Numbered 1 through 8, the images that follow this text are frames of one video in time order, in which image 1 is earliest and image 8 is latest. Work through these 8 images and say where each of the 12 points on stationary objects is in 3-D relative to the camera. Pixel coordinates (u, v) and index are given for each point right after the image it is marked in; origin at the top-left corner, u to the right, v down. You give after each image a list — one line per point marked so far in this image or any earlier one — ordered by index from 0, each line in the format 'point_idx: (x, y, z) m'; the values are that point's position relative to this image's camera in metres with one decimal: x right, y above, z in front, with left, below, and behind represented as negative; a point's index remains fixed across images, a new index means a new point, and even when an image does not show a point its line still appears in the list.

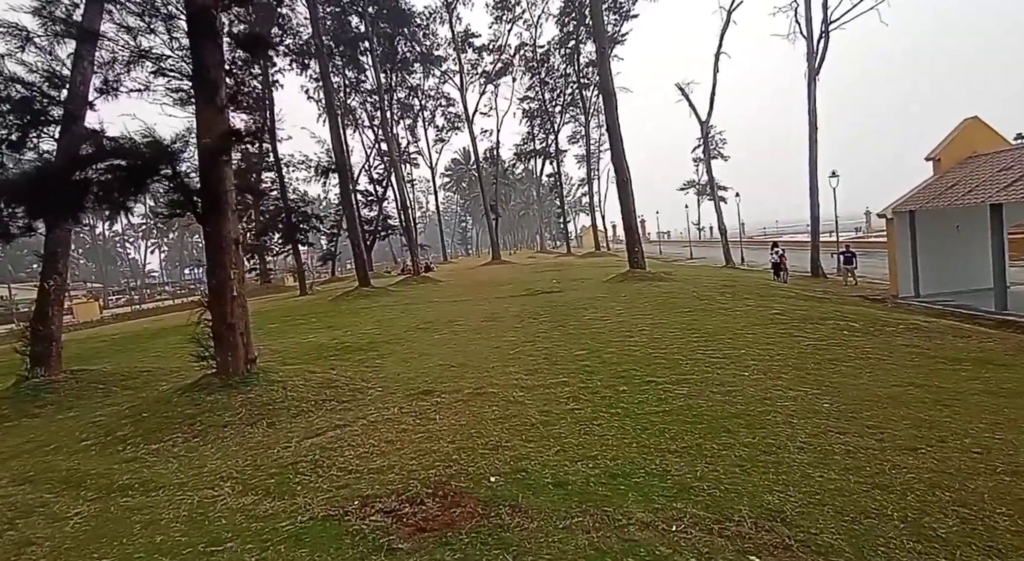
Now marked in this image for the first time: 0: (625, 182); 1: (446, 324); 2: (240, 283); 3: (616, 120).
0: (+3.5, +2.9, +16.7) m
1: (-1.3, -1.0, +11.1) m
2: (-2.9, 0.0, +5.8) m
3: (+3.2, +4.8, +16.8) m
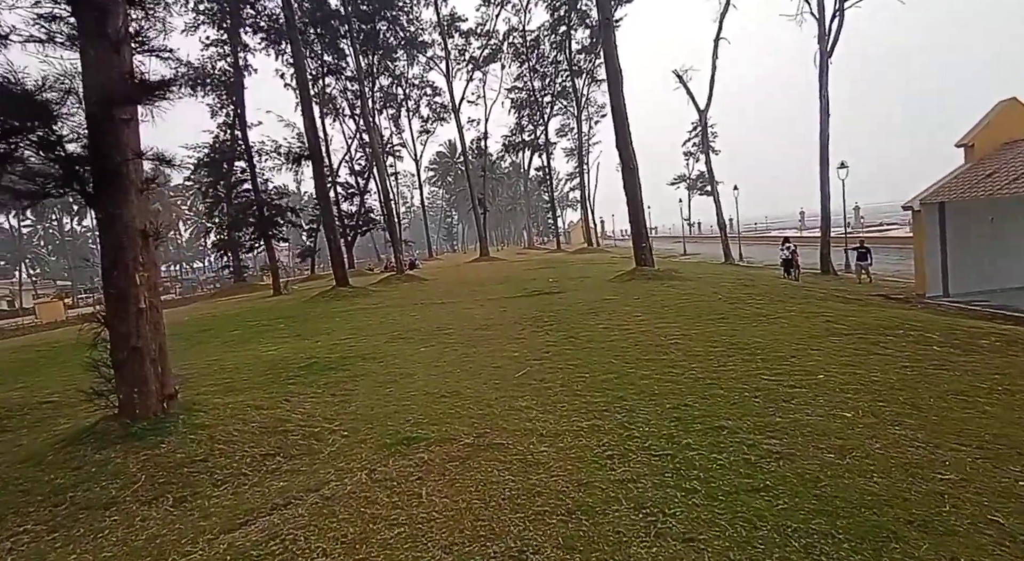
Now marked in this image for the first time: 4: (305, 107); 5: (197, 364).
0: (+3.3, +3.0, +15.2) m
1: (-1.3, -1.0, +9.5) m
2: (-2.8, -0.1, +4.3) m
3: (+3.0, +4.8, +15.3) m
4: (-7.3, +6.1, +19.5) m
5: (-4.7, -1.3, +8.5) m
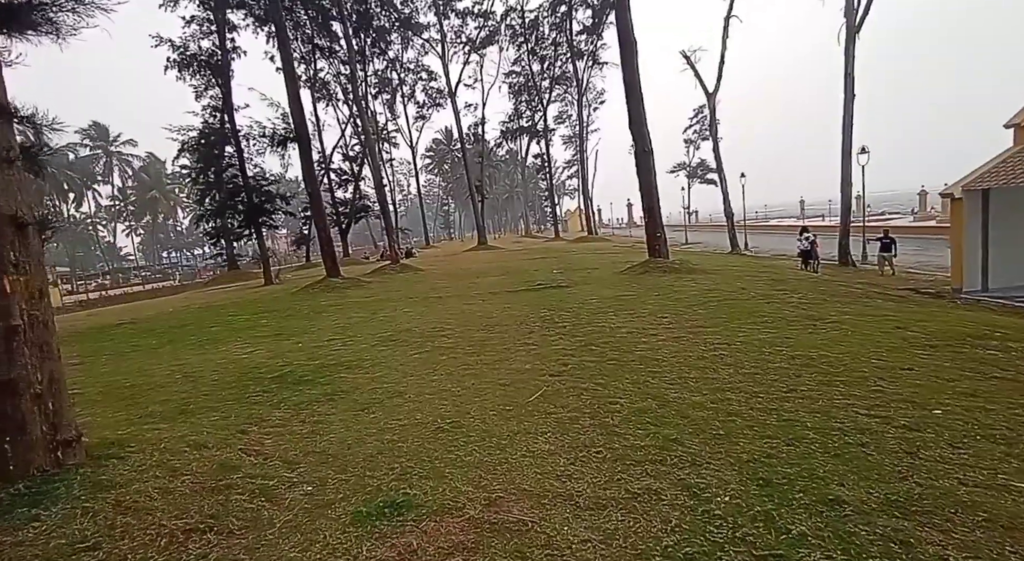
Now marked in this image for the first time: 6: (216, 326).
0: (+3.4, +3.2, +14.1) m
1: (-1.2, -0.9, +8.4) m
2: (-2.7, -0.1, +3.1) m
3: (+3.1, +5.0, +14.1) m
4: (-7.2, +6.4, +18.2) m
5: (-4.6, -1.2, +7.4) m
6: (-6.4, -1.0, +12.0) m
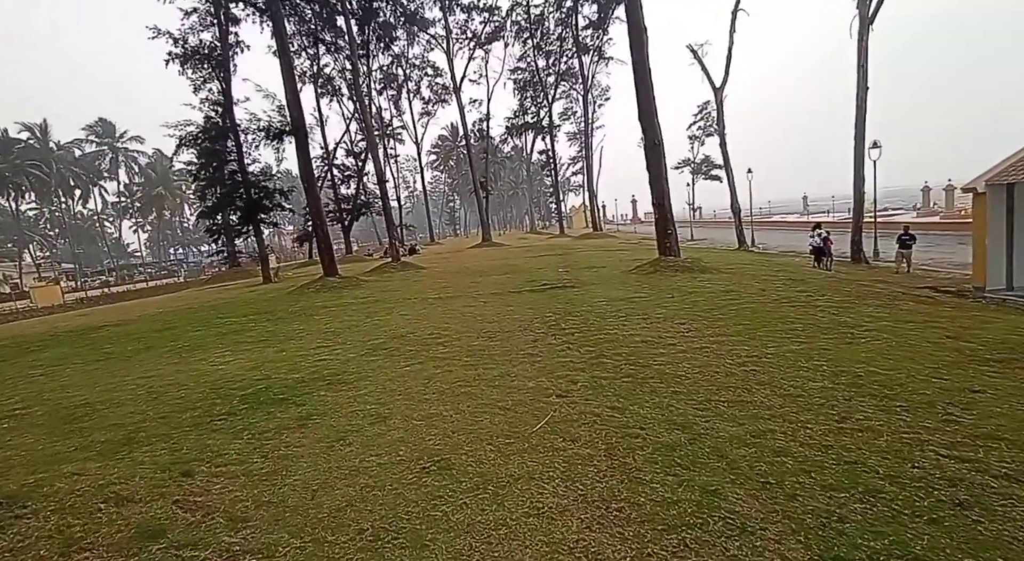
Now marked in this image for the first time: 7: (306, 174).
0: (+3.5, +3.2, +13.3) m
1: (-1.2, -0.9, +7.7) m
2: (-2.7, -0.2, +2.4) m
3: (+3.2, +5.0, +13.3) m
4: (-7.1, +6.5, +17.5) m
5: (-4.6, -1.2, +6.7) m
6: (-6.3, -1.0, +11.3) m
7: (-6.5, +3.3, +17.6) m
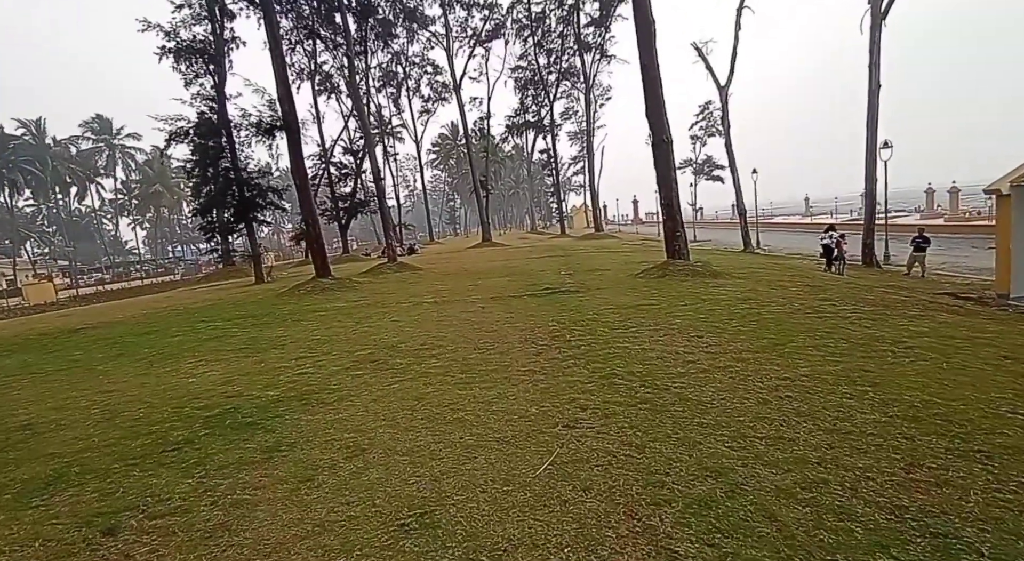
0: (+3.5, +3.1, +12.6) m
1: (-1.2, -1.0, +7.0) m
2: (-2.7, -0.2, +1.7) m
3: (+3.2, +4.9, +12.6) m
4: (-7.1, +6.4, +16.8) m
5: (-4.6, -1.3, +6.0) m
6: (-6.3, -1.1, +10.6) m
7: (-6.5, +3.3, +16.9) m
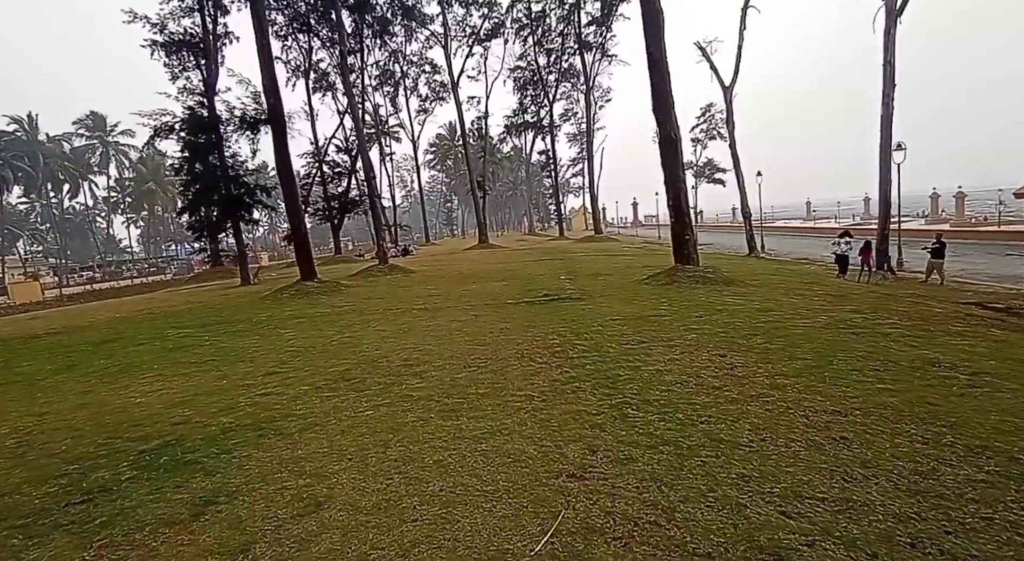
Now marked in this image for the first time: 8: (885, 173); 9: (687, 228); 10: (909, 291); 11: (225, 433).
0: (+3.4, +2.9, +11.8) m
1: (-1.3, -1.1, +6.2) m
2: (-2.7, -0.3, +0.9) m
3: (+3.2, +4.8, +11.8) m
4: (-7.1, +6.4, +15.9) m
5: (-4.6, -1.3, +5.1) m
6: (-6.4, -1.1, +9.7) m
7: (-6.6, +3.2, +16.0) m
8: (+11.2, +3.2, +16.7) m
9: (+3.7, +1.1, +11.7) m
10: (+8.5, -0.3, +11.9) m
11: (-2.6, -1.3, +4.9) m
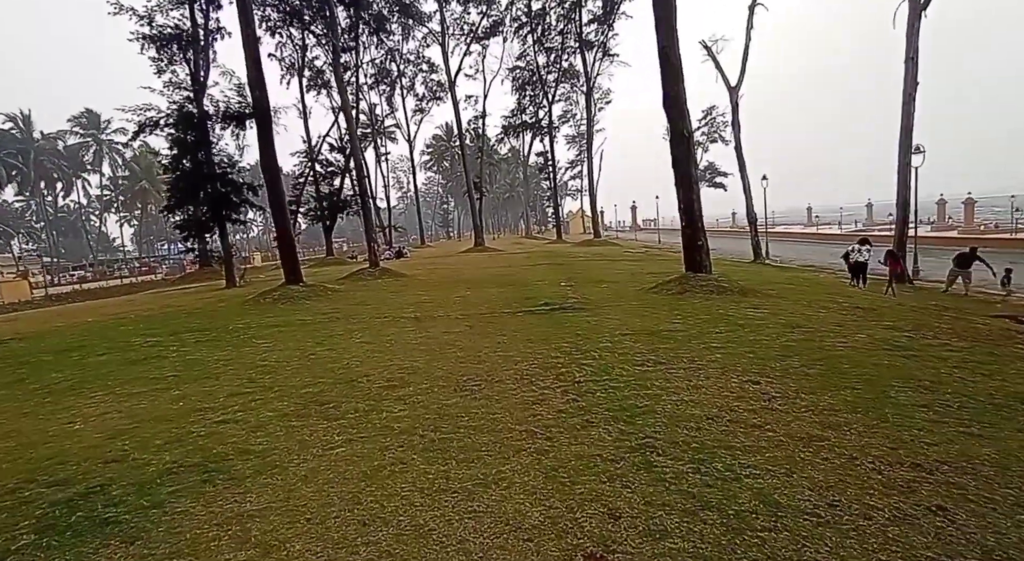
0: (+3.4, +2.8, +11.0) m
1: (-1.3, -1.2, +5.3) m
2: (-2.7, -0.4, 0.0) m
3: (+3.2, +4.6, +11.0) m
4: (-7.1, +6.3, +15.1) m
5: (-4.6, -1.4, +4.2) m
6: (-6.5, -1.2, +8.8) m
7: (-6.6, +3.1, +15.1) m
8: (+11.2, +2.9, +15.9) m
9: (+3.6, +0.9, +10.9) m
10: (+8.5, -0.5, +11.1) m
11: (-2.6, -1.4, +4.1) m
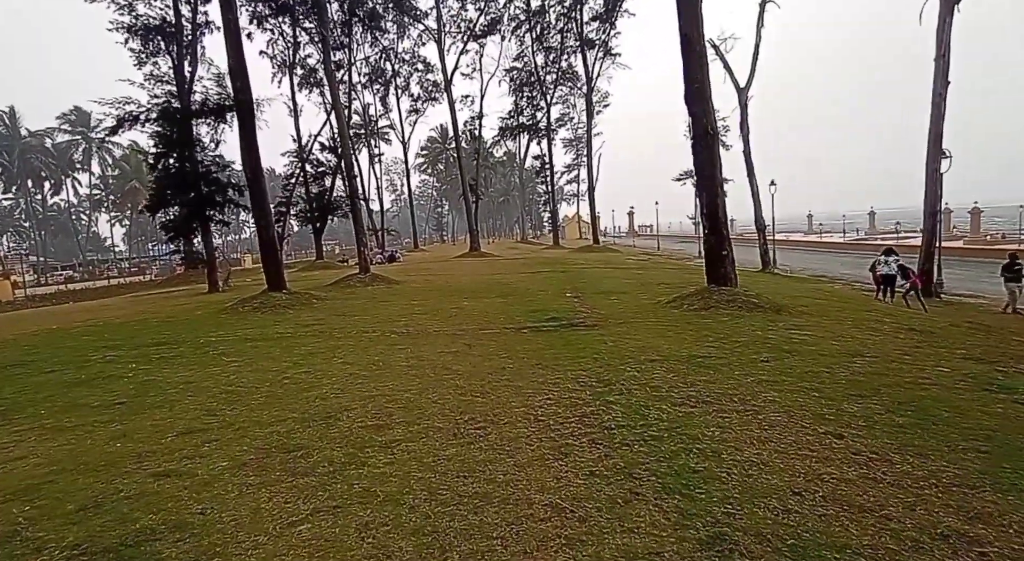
0: (+3.5, +2.5, +9.9) m
1: (-1.2, -1.3, +4.2) m
2: (-2.5, -0.5, -1.1) m
3: (+3.3, +4.4, +10.0) m
4: (-7.1, +6.1, +14.0) m
5: (-4.5, -1.5, +3.1) m
6: (-6.4, -1.3, +7.6) m
7: (-6.6, +3.0, +14.0) m
8: (+11.2, +2.6, +15.0) m
9: (+3.7, +0.7, +9.9) m
10: (+8.6, -0.8, +10.0) m
11: (-2.5, -1.5, +2.9) m
